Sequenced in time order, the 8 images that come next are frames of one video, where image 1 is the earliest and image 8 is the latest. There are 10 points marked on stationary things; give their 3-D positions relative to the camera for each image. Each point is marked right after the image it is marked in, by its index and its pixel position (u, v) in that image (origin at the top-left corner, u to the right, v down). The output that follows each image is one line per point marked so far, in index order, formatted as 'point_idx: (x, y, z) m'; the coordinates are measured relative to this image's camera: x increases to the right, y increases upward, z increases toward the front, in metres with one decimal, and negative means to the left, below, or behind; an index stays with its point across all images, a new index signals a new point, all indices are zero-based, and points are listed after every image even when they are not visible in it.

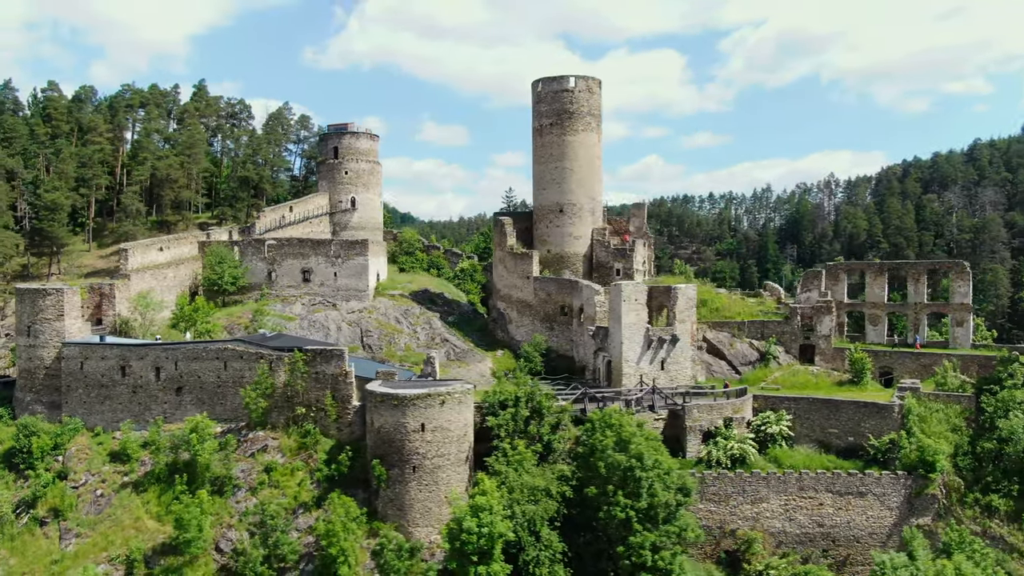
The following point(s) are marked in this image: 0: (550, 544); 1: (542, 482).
0: (+0.9, -6.3, +19.2) m
1: (+0.8, -4.9, +19.8) m
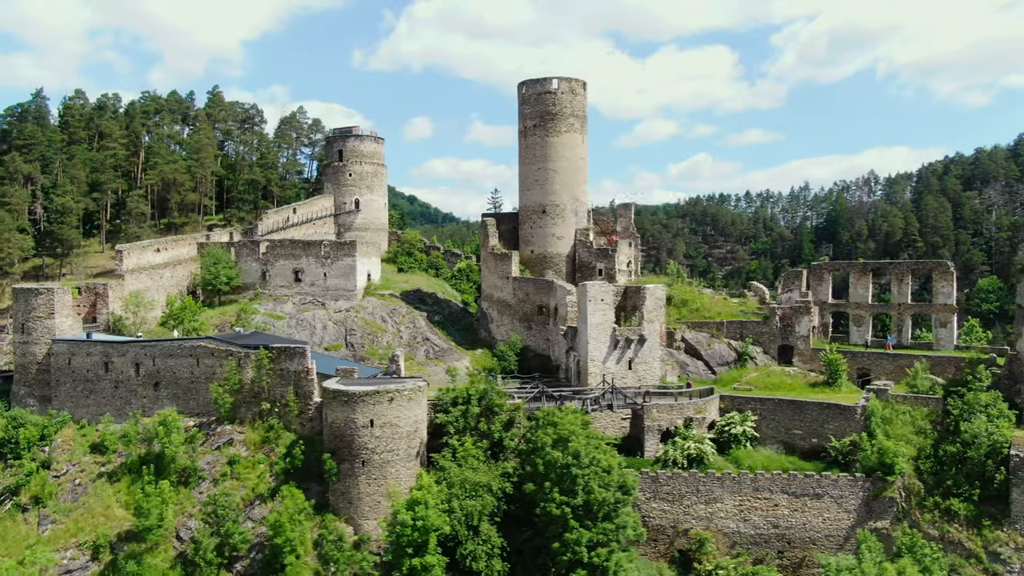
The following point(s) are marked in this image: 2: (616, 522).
0: (-0.6, -6.3, +19.6) m
1: (-0.7, -4.9, +20.2) m
2: (+2.6, -6.0, +20.0) m
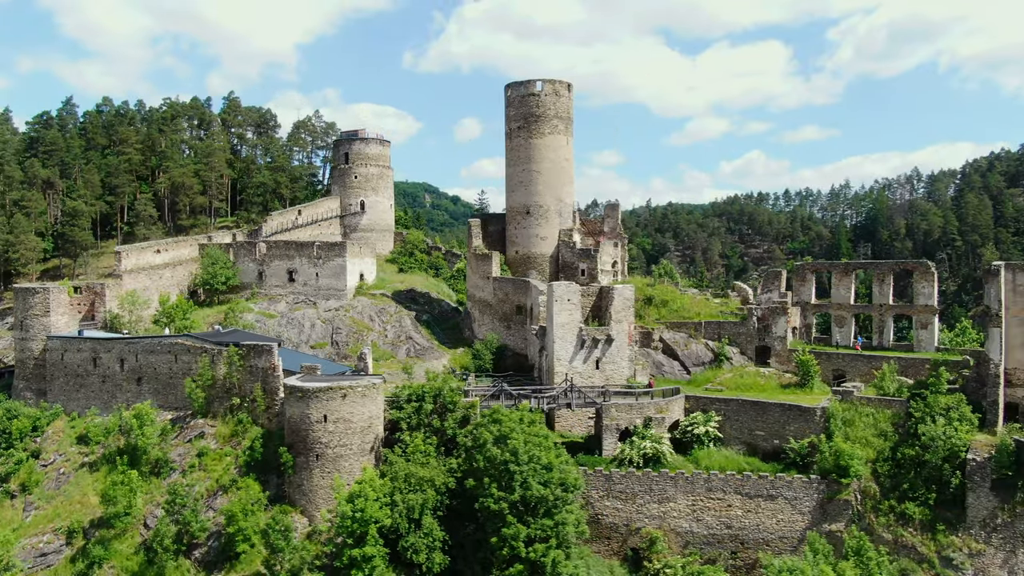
0: (-2.2, -6.3, +20.1) m
1: (-2.2, -4.9, +20.7) m
2: (+1.0, -6.0, +20.3) m
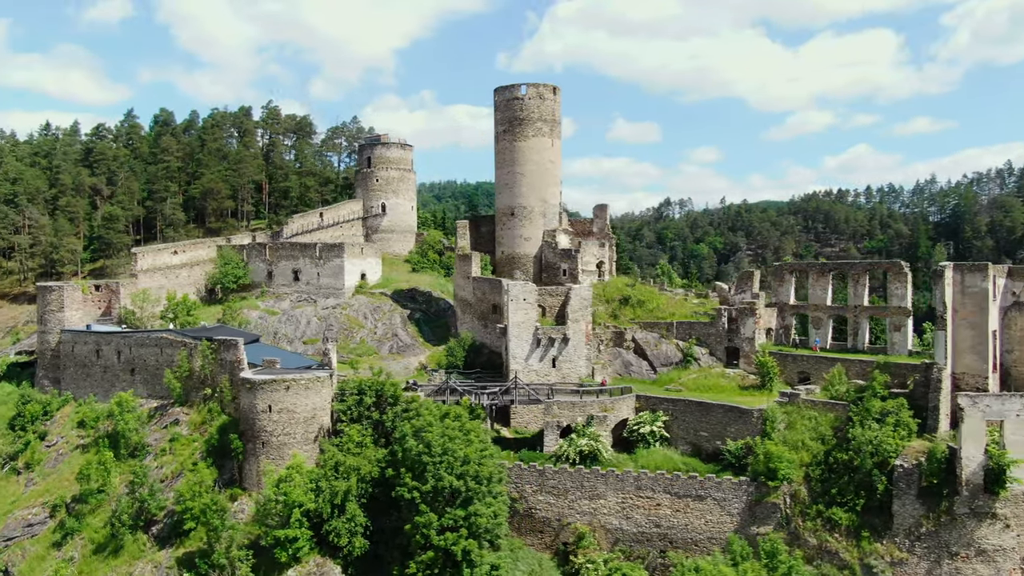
0: (-4.4, -6.3, +21.4) m
1: (-4.4, -4.9, +22.0) m
2: (-1.3, -6.0, +21.1) m
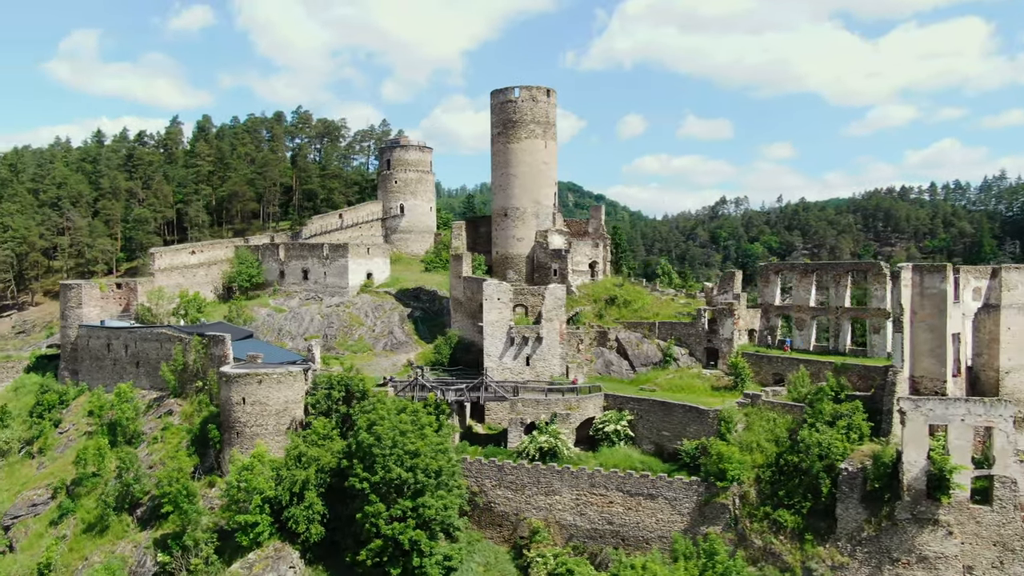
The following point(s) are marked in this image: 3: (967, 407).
0: (-5.9, -6.3, +22.4) m
1: (-5.8, -4.9, +23.0) m
2: (-2.7, -6.0, +21.9) m
3: (+11.2, -2.9, +19.0) m
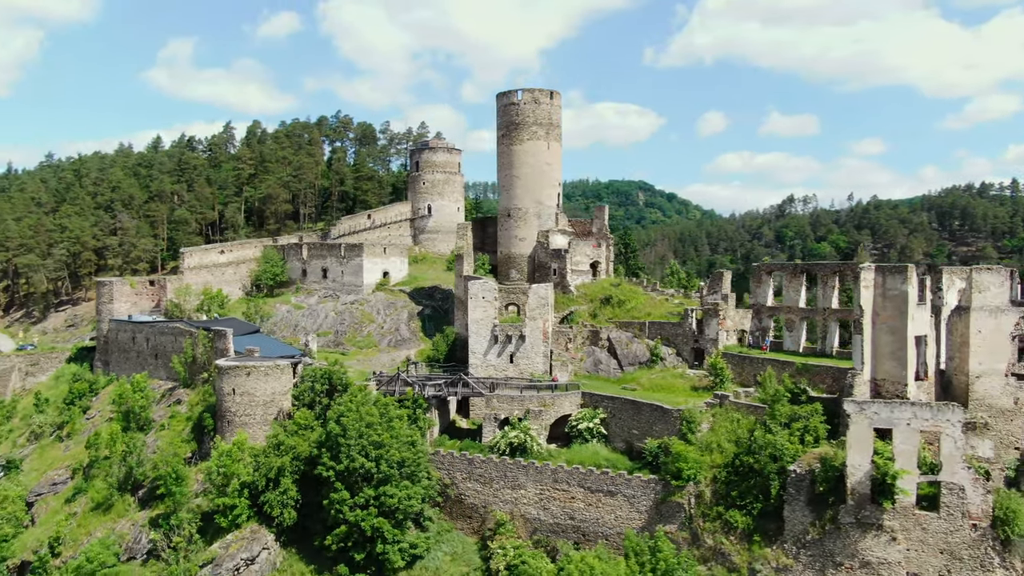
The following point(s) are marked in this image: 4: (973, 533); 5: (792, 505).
0: (-7.0, -6.2, +23.7) m
1: (-6.9, -4.8, +24.3) m
2: (-3.9, -6.0, +22.9) m
3: (+9.6, -3.0, +18.6) m
4: (+10.9, -5.8, +18.4) m
5: (+7.2, -5.6, +19.9) m
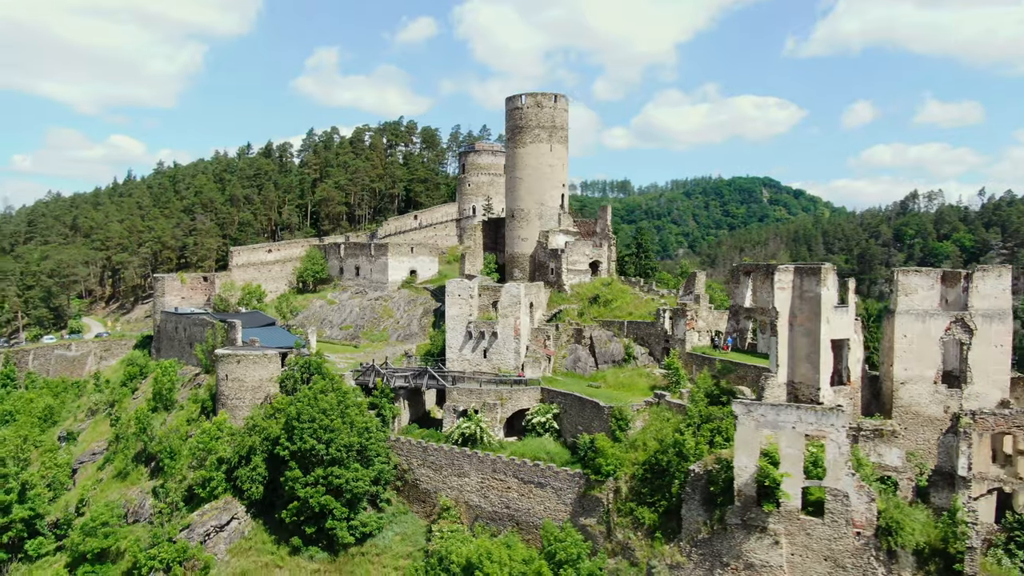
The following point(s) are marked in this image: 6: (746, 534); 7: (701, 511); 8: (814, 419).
0: (-8.8, -6.1, +26.3) m
1: (-8.6, -4.7, +26.8) m
2: (-5.9, -5.9, +24.9) m
3: (+6.8, -3.0, +18.4) m
4: (+8.0, -5.9, +18.0) m
5: (+4.6, -5.6, +20.1) m
6: (+5.8, -6.0, +19.0) m
7: (+4.9, -5.7, +19.9) m
8: (+7.2, -3.1, +18.3) m
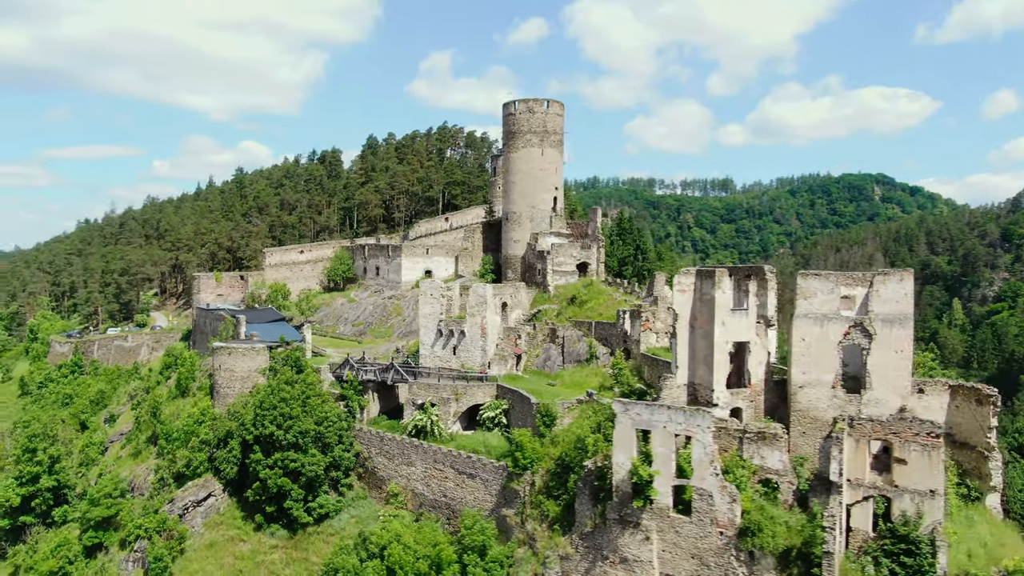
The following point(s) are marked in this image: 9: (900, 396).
0: (-10.6, -6.0, +28.8) m
1: (-10.3, -4.7, +29.3) m
2: (-7.9, -5.8, +27.1) m
3: (+3.8, -3.1, +18.9) m
4: (+4.9, -6.0, +18.3) m
5: (+1.8, -5.7, +20.9) m
6: (+2.8, -6.1, +19.5) m
7: (+2.1, -5.8, +20.6) m
8: (+4.1, -3.2, +18.7) m
9: (+10.0, -2.8, +19.9) m
